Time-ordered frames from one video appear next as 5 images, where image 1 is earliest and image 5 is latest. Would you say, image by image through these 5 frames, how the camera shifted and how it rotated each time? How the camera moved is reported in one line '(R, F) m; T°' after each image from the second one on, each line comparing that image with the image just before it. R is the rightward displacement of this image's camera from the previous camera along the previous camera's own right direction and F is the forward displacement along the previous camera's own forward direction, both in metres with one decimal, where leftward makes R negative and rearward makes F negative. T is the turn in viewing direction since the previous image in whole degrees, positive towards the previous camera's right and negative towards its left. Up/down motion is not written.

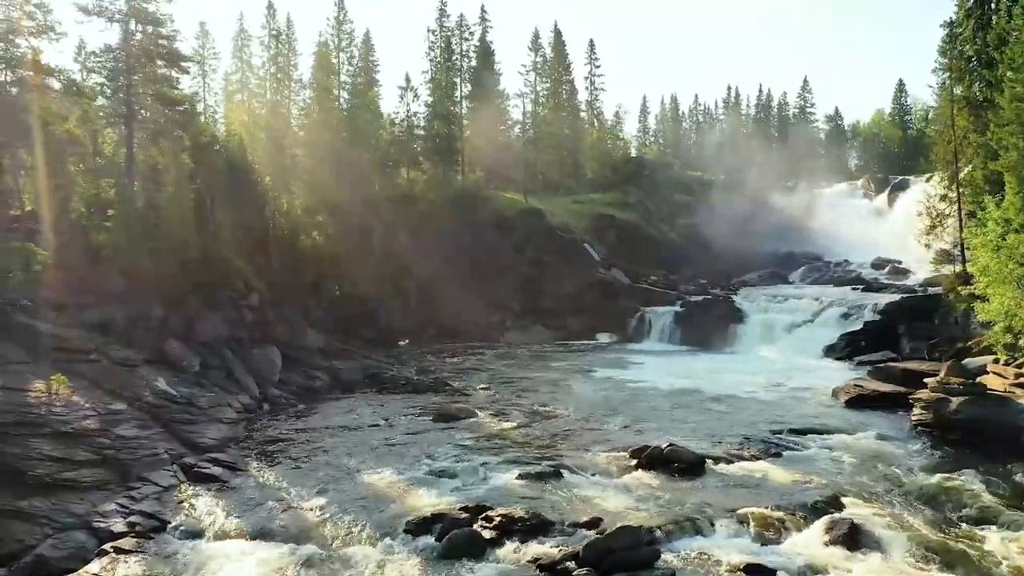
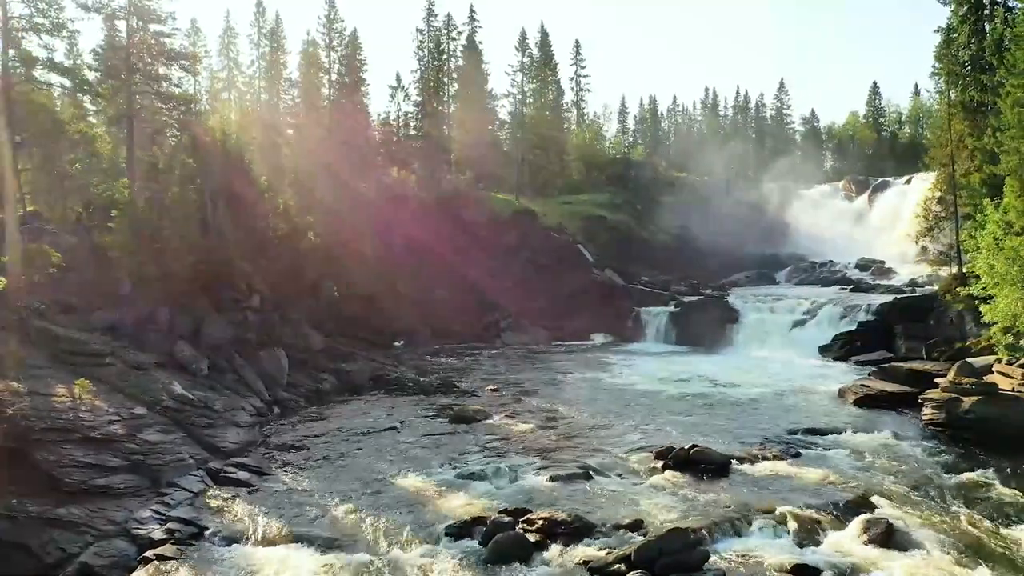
(-1.1, 0.0) m; +1°
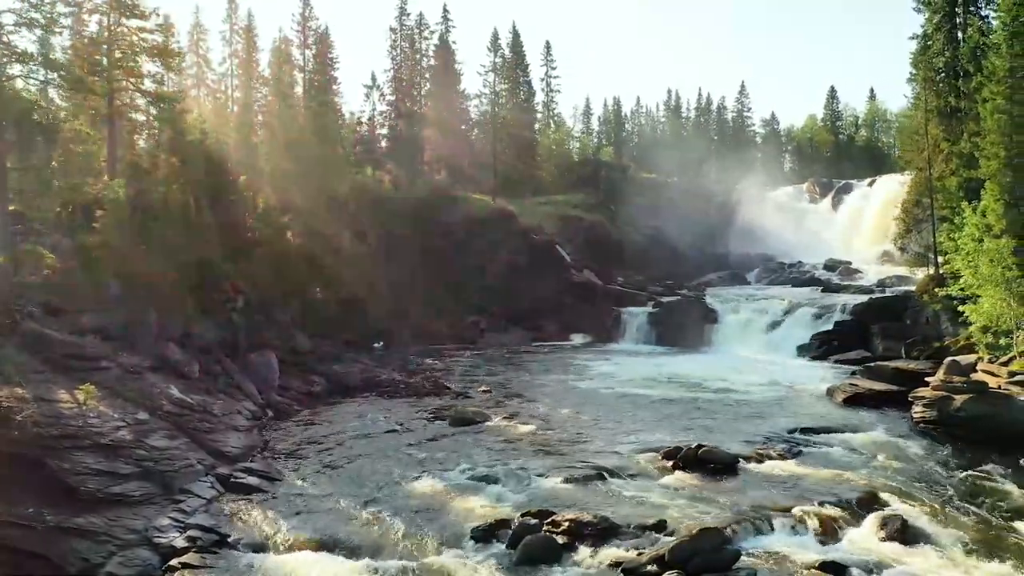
(-1.1, 0.0) m; +3°
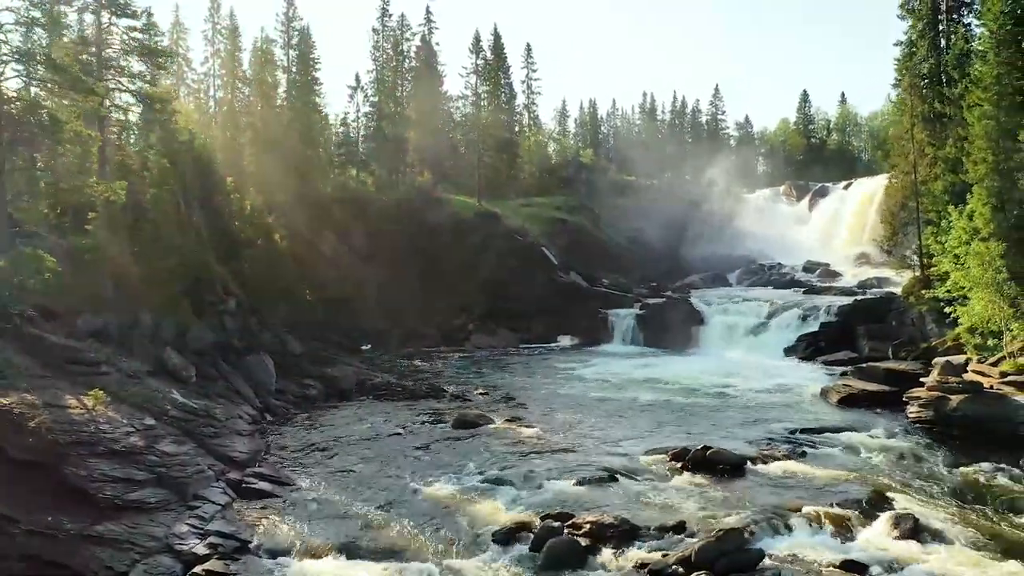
(-0.8, 0.0) m; +2°
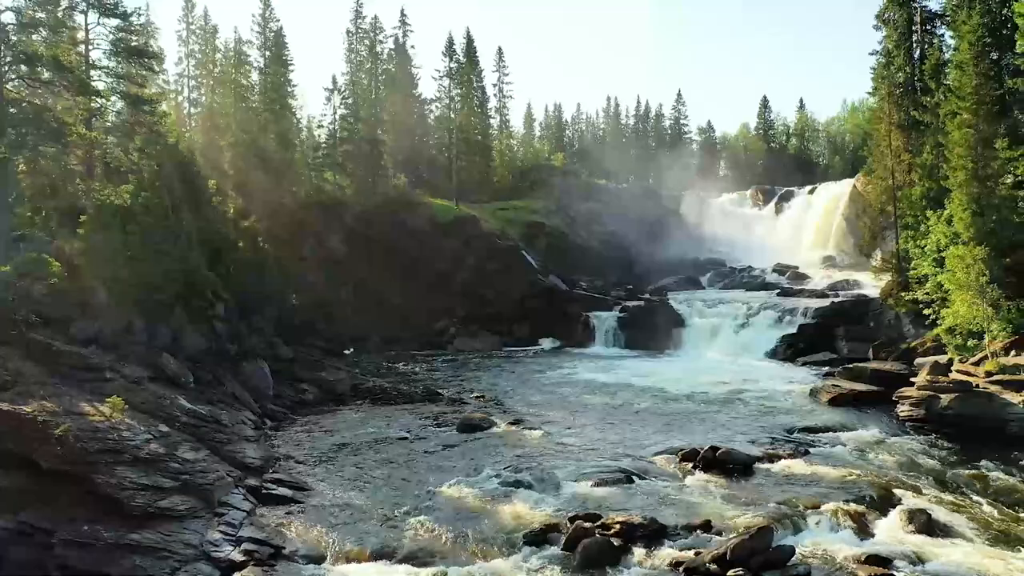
(-1.2, -0.2) m; +2°
